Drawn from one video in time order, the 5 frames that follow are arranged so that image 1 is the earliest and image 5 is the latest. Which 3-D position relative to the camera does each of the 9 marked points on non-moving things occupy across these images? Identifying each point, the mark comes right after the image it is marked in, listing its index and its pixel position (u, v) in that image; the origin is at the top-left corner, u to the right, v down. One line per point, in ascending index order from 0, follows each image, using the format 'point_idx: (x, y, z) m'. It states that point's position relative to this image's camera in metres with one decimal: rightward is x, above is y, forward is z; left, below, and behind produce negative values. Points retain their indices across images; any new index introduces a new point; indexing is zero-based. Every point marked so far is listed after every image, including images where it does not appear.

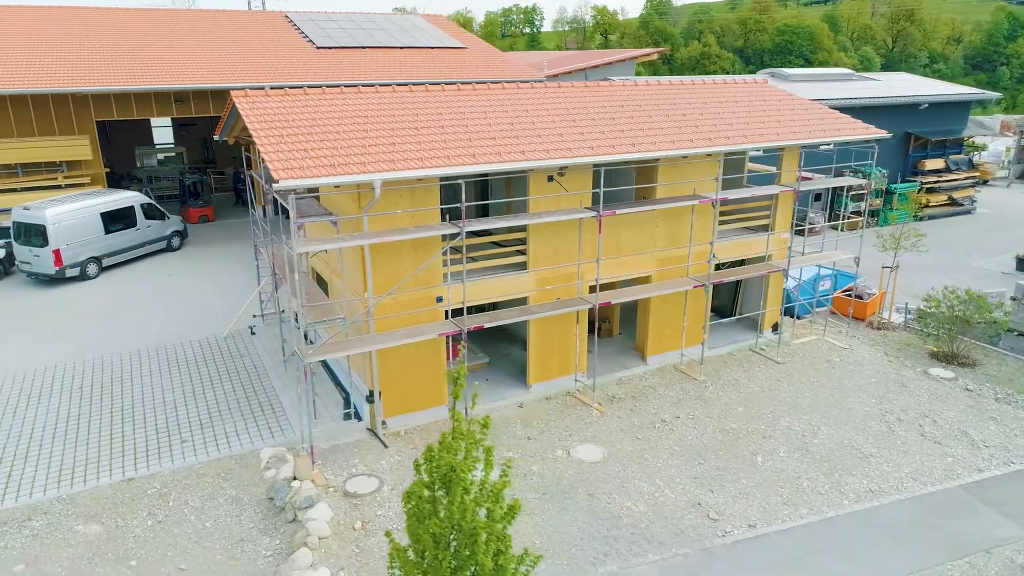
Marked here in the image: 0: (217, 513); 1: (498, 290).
0: (-4.1, -3.2, +10.0) m
1: (-0.3, 0.0, +12.7) m
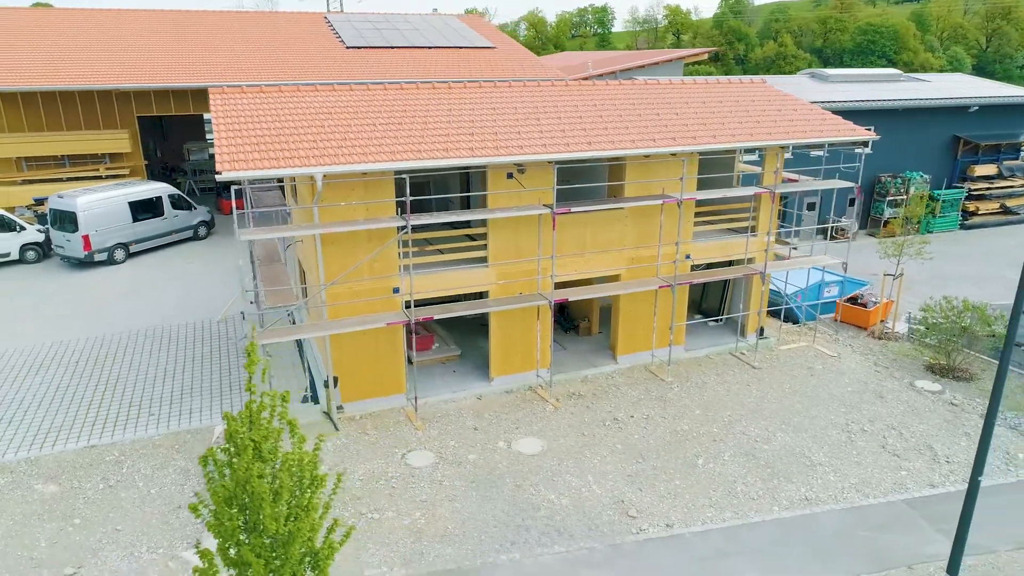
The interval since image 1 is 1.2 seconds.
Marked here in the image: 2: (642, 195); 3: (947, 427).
0: (-5.2, -2.9, +10.7) m
1: (-1.1, +0.1, +13.1) m
2: (+2.5, +1.9, +14.2) m
3: (+8.0, -2.6, +13.0) m
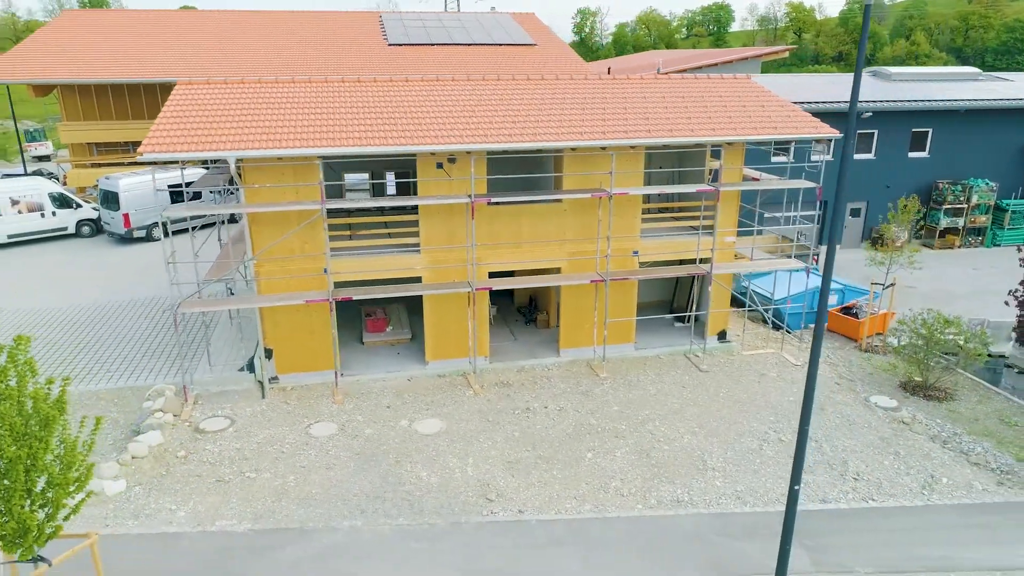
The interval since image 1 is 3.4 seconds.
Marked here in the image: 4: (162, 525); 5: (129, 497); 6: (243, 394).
0: (-7.1, -2.4, +12.0) m
1: (-2.5, +0.4, +13.6) m
2: (+1.3, +2.0, +14.2) m
3: (+6.3, -2.7, +12.2) m
4: (-4.8, -3.3, +9.8) m
5: (-5.6, -3.0, +10.3) m
6: (-5.1, -2.0, +13.4) m
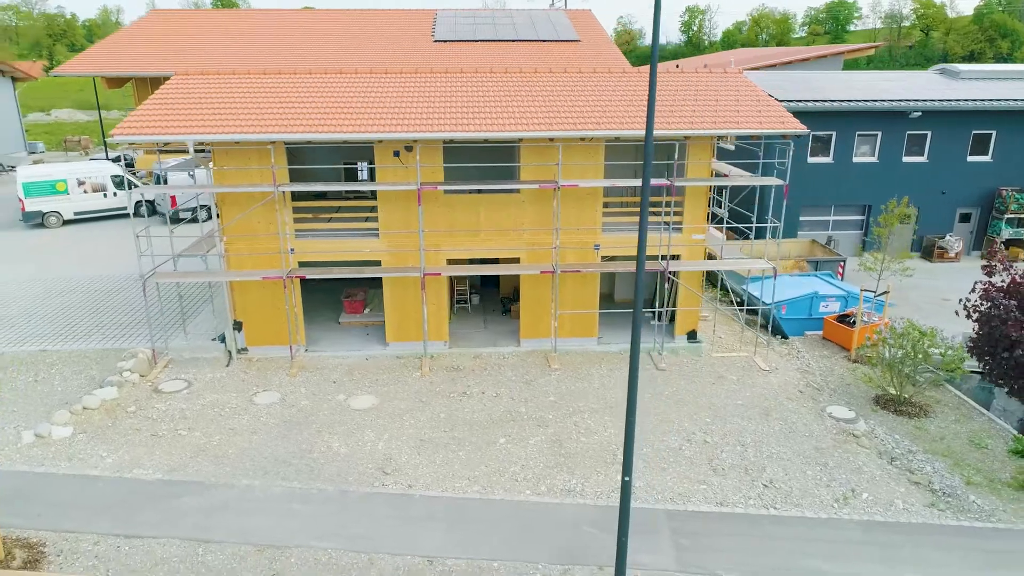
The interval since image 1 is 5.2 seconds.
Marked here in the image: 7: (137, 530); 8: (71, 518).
0: (-8.4, -1.7, +13.4) m
1: (-3.5, +0.8, +14.3) m
2: (+0.5, +2.2, +14.3) m
3: (+4.9, -2.7, +11.6) m
4: (-6.5, -2.8, +10.8) m
5: (-7.1, -2.5, +11.4) m
6: (-6.2, -1.5, +14.4) m
7: (-5.0, -3.2, +9.4) m
8: (-6.0, -3.1, +9.7) m
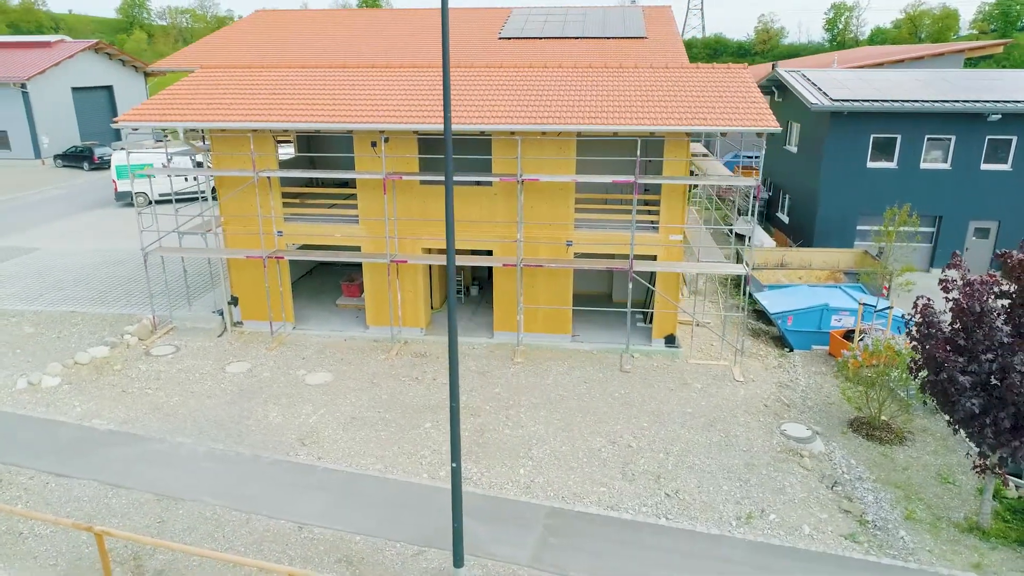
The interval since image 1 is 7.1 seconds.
0: (-9.2, -1.1, +15.0) m
1: (-4.1, +1.2, +15.1) m
2: (-0.1, +2.3, +14.4) m
3: (+3.5, -2.8, +11.0) m
4: (-7.9, -2.2, +12.2) m
5: (-8.4, -1.9, +12.9) m
6: (-6.8, -1.0, +15.7) m
7: (-6.7, -2.7, +10.6) m
8: (-7.6, -2.6, +11.0) m
